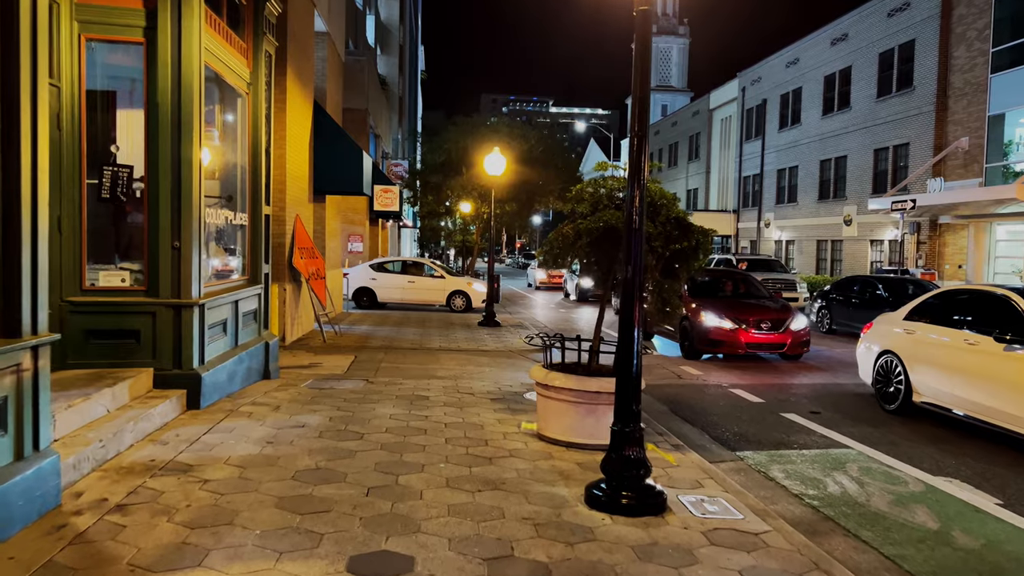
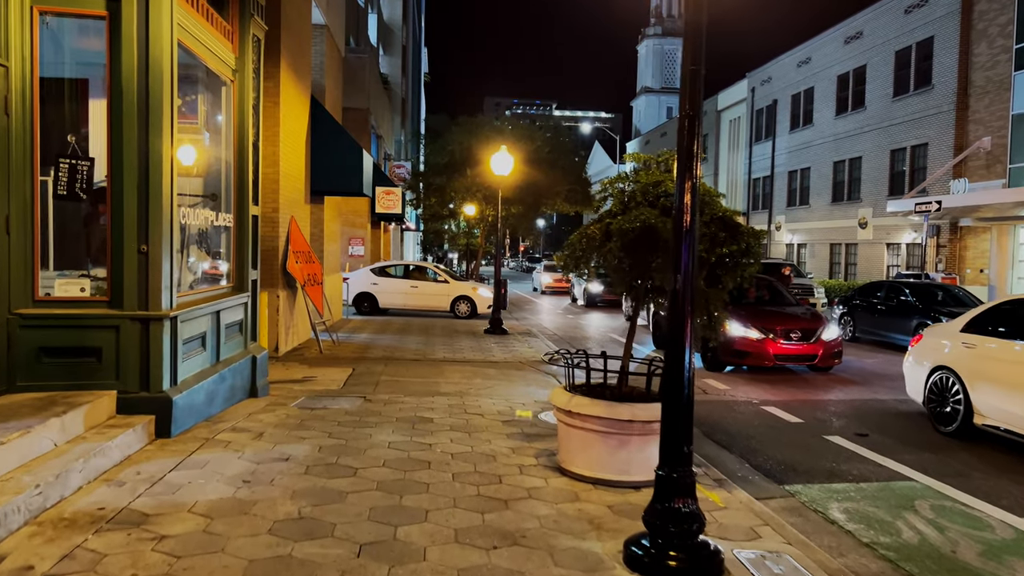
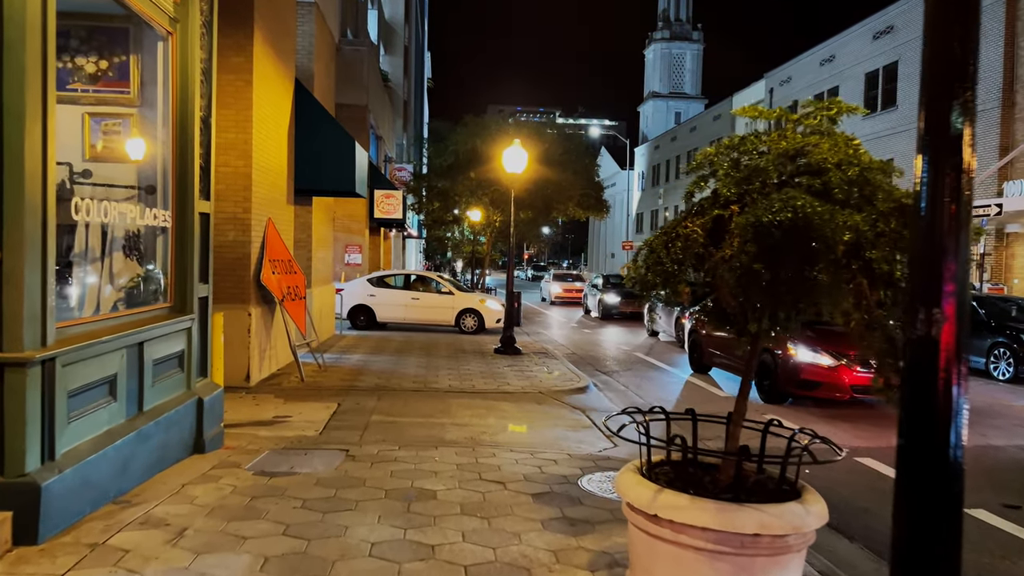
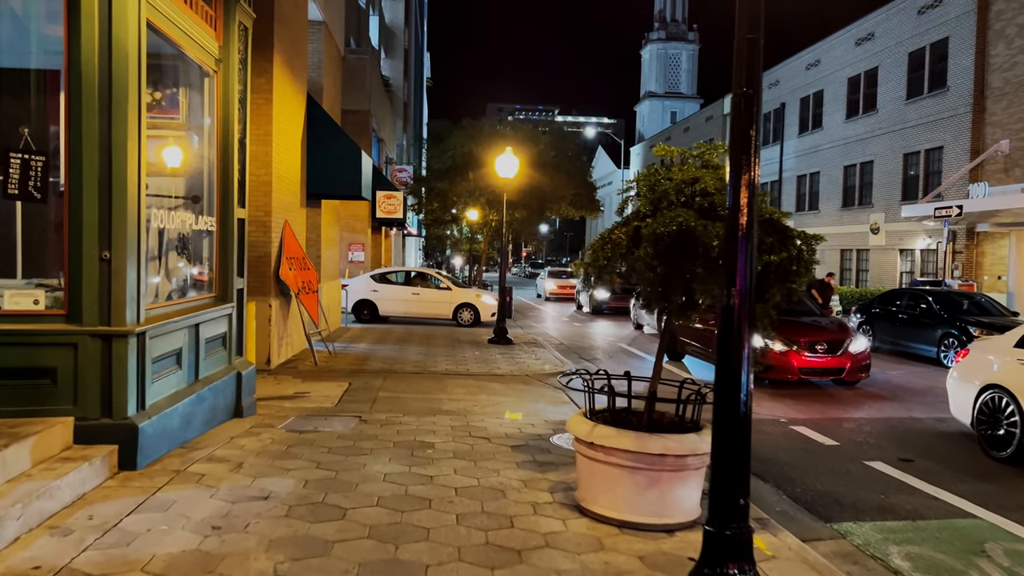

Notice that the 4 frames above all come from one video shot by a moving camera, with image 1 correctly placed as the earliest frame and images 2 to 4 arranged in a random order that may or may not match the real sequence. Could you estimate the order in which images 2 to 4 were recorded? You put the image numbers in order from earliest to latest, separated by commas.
2, 4, 3
